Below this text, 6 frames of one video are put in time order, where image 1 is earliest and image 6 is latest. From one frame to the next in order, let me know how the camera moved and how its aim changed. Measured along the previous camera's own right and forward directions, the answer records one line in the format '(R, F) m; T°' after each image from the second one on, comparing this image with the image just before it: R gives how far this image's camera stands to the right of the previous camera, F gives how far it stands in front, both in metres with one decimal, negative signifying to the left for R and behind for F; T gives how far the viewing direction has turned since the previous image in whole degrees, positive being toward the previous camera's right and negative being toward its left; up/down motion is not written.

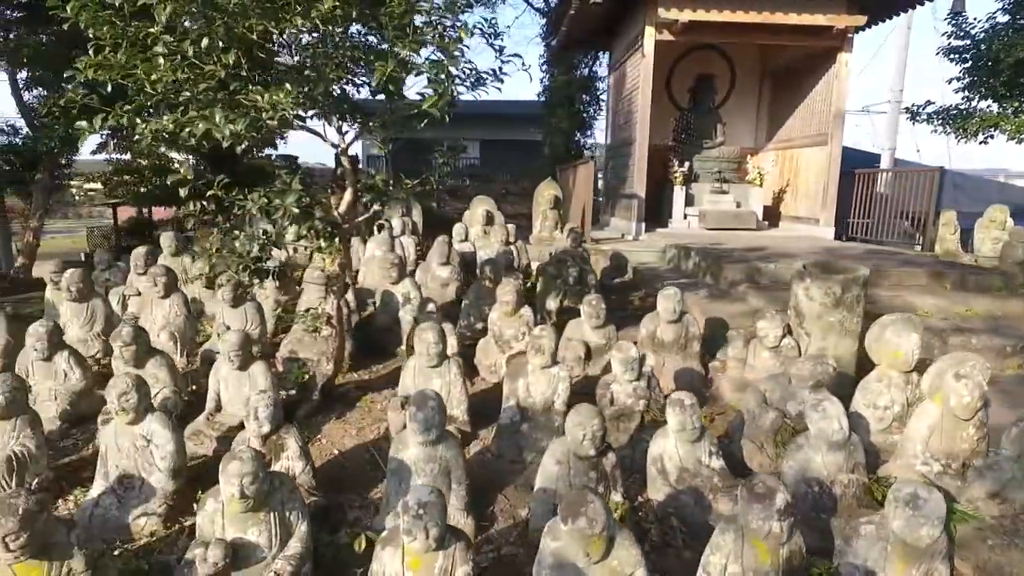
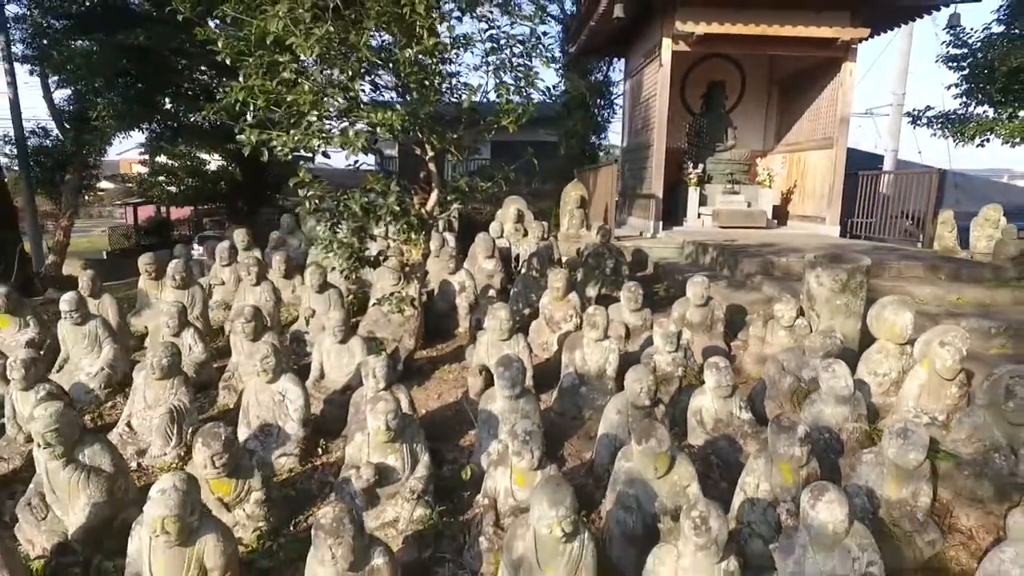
(-0.2, -0.7) m; 0°
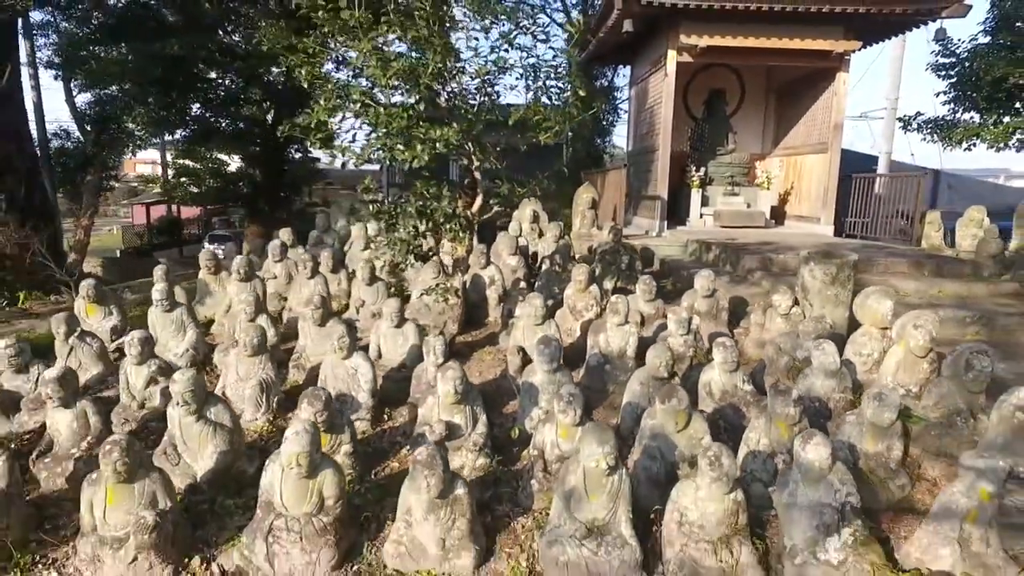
(-0.2, -0.7) m; 0°
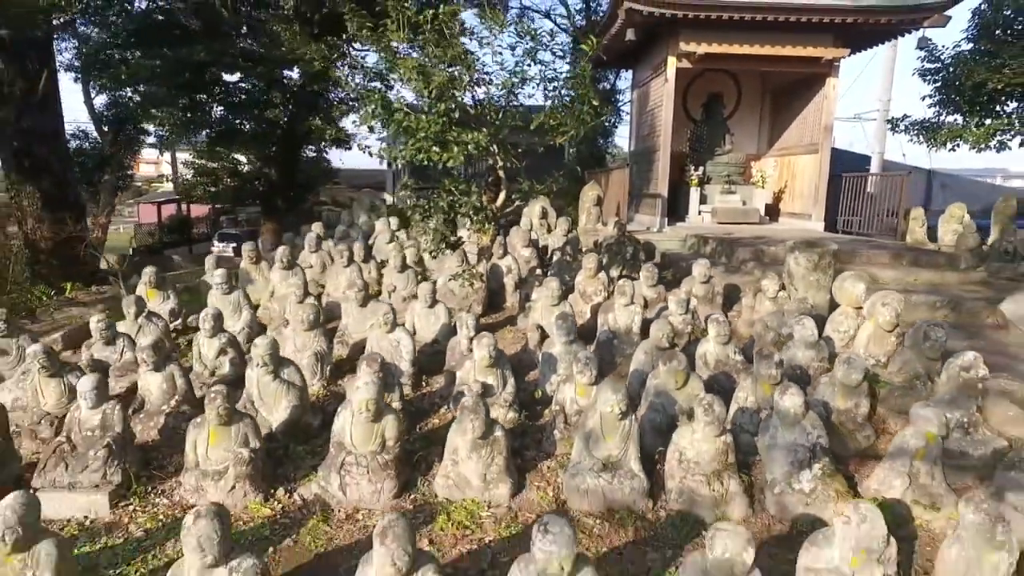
(-0.1, -0.7) m; 0°
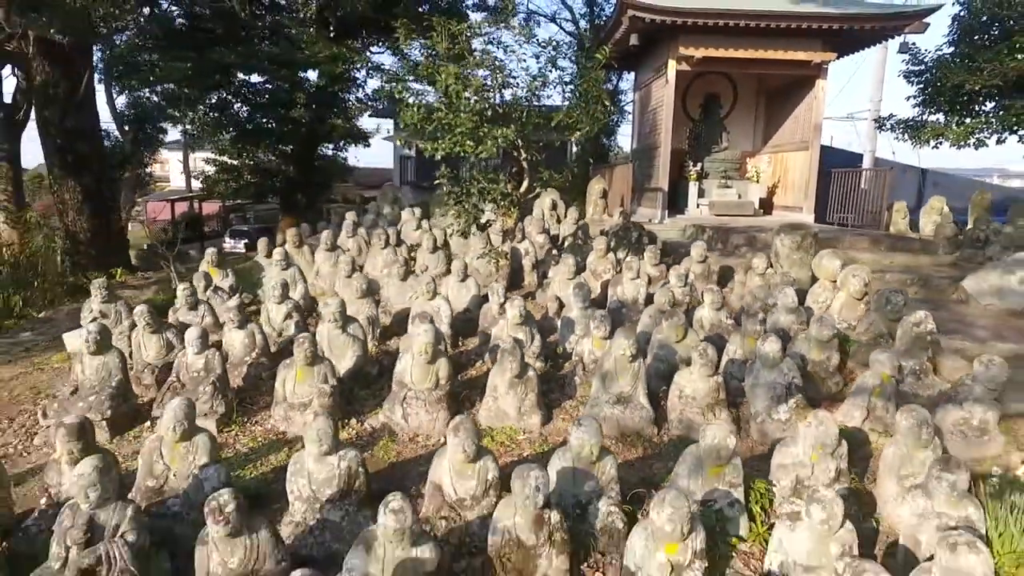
(-0.1, -0.8) m; 0°
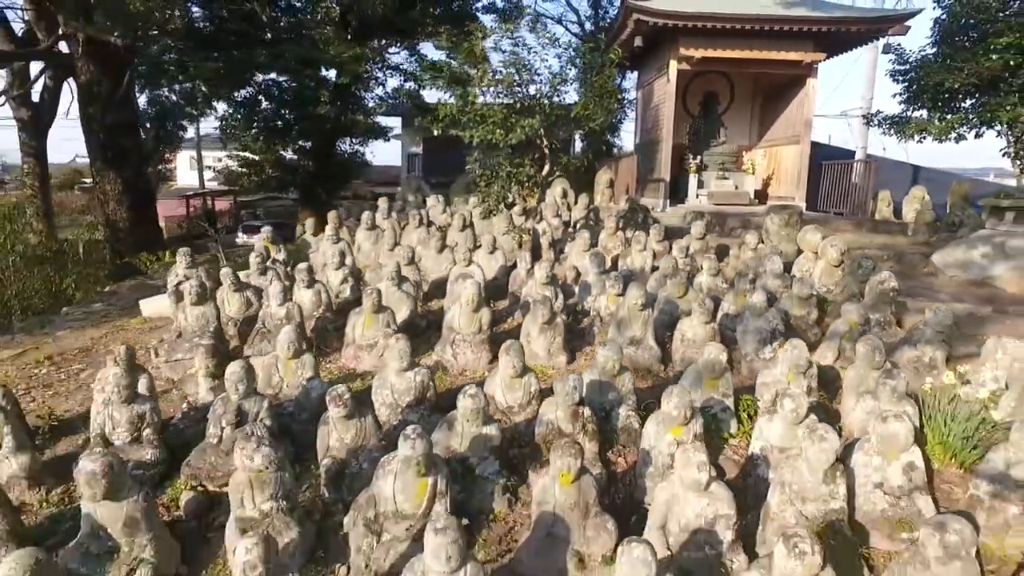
(-0.2, -0.9) m; 0°
